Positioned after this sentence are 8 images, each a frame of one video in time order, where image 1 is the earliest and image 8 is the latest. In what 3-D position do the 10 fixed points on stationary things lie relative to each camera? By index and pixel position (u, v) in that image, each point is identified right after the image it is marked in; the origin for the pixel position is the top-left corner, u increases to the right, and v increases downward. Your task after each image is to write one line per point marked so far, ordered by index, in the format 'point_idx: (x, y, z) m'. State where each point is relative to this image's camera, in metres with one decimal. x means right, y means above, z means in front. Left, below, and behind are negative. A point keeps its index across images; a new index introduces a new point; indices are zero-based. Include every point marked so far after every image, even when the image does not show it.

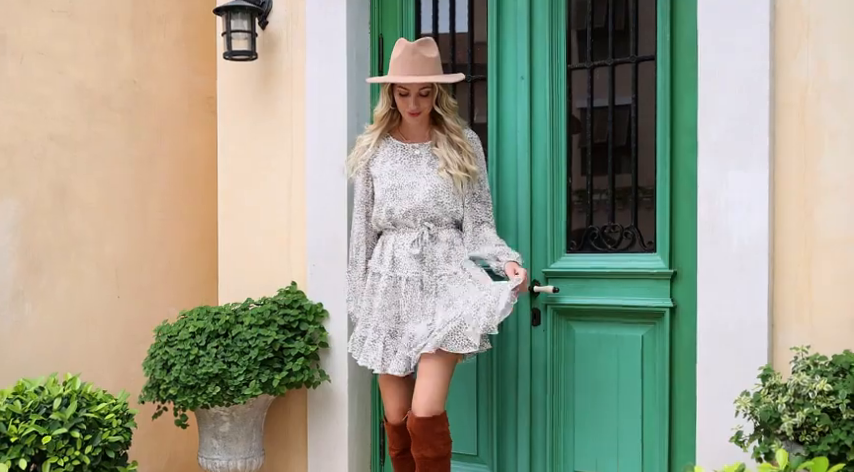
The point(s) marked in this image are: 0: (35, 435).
0: (-1.3, -0.7, +2.5) m
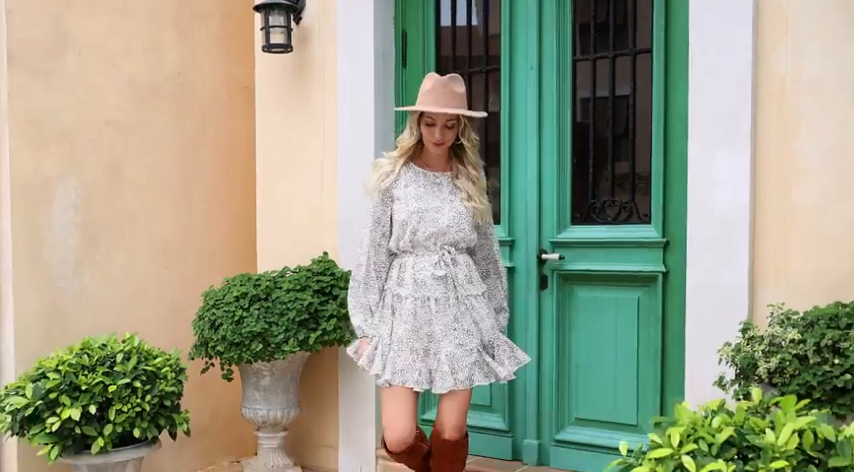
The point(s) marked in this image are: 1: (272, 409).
0: (-1.2, -0.6, +2.9) m
1: (-0.6, -0.7, +3.2) m
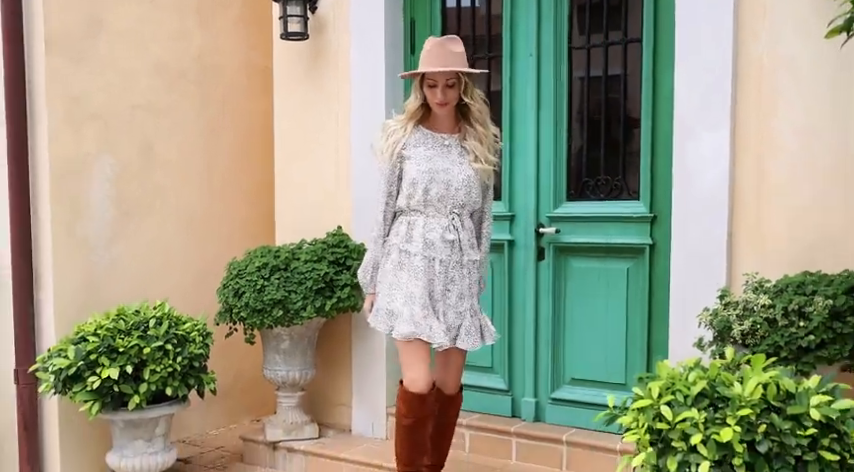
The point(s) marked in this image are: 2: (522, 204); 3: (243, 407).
0: (-1.2, -0.5, +3.1) m
1: (-0.6, -0.6, +3.4) m
2: (+0.4, +0.1, +3.3) m
3: (-1.0, -0.9, +4.1) m
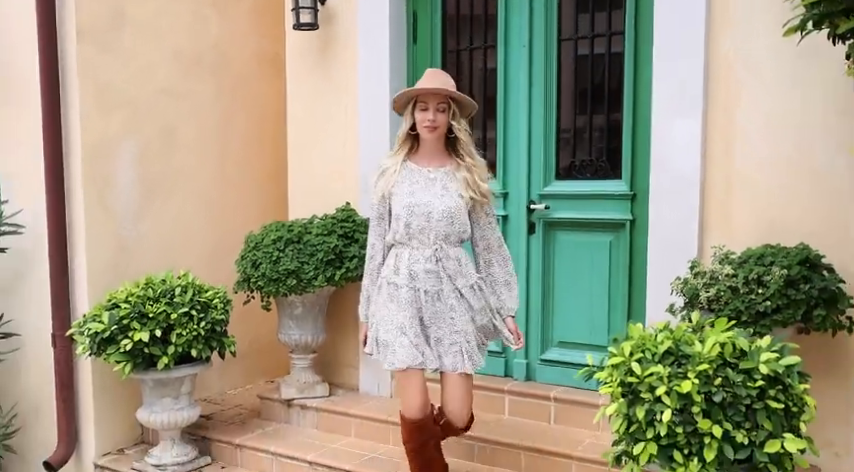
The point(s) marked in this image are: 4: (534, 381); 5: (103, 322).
0: (-1.2, -0.4, +3.5) m
1: (-0.6, -0.5, +3.8) m
2: (+0.4, +0.3, +3.6) m
3: (-1.0, -0.8, +4.5) m
4: (+0.5, -0.7, +3.6) m
5: (-1.5, -0.4, +3.5) m
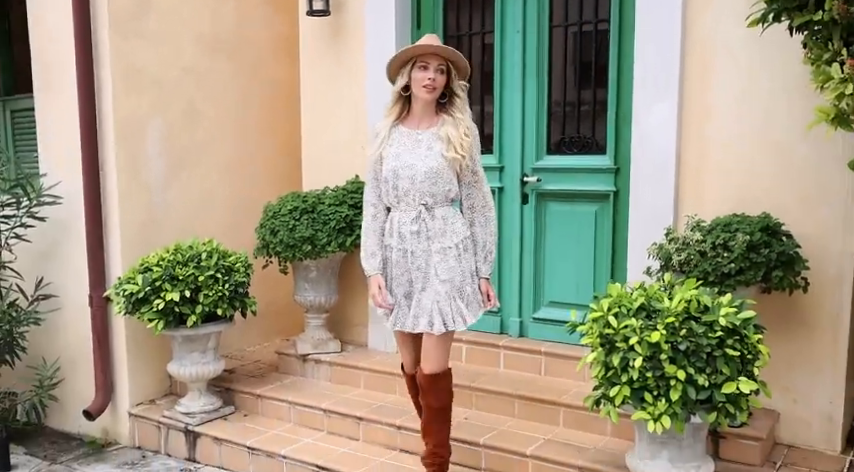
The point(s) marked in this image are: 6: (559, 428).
0: (-1.2, -0.2, +3.8) m
1: (-0.6, -0.3, +4.1) m
2: (+0.4, +0.4, +4.0) m
3: (-1.0, -0.6, +4.8) m
4: (+0.5, -0.5, +4.0) m
5: (-1.4, -0.2, +3.8) m
6: (+0.6, -0.9, +3.6) m
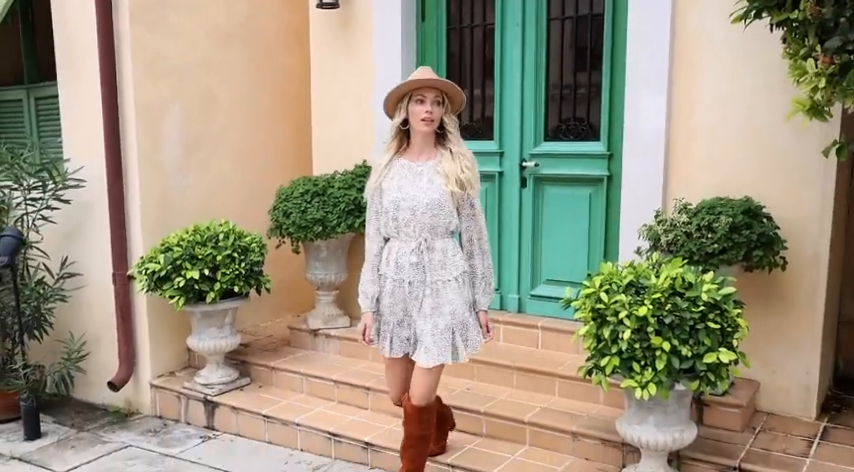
0: (-1.1, -0.1, +4.1) m
1: (-0.6, -0.2, +4.4) m
2: (+0.5, +0.5, +4.2) m
3: (-0.9, -0.5, +5.1) m
4: (+0.5, -0.4, +4.3) m
5: (-1.4, -0.1, +4.1) m
6: (+0.6, -0.8, +3.9) m
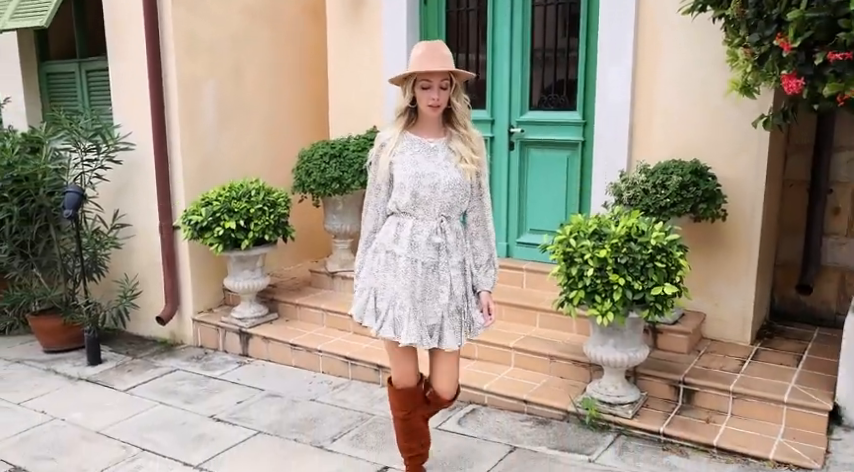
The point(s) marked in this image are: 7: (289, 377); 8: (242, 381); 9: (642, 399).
0: (-1.1, +0.2, +4.8) m
1: (-0.6, +0.1, +5.1) m
2: (+0.5, +0.8, +4.9) m
3: (-0.9, -0.1, +5.8) m
4: (+0.6, -0.1, +5.0) m
5: (-1.4, +0.1, +4.8) m
6: (+0.6, -0.5, +4.6) m
7: (-0.9, -0.9, +4.8) m
8: (-1.1, -0.9, +4.7) m
9: (+1.1, -0.9, +4.1) m
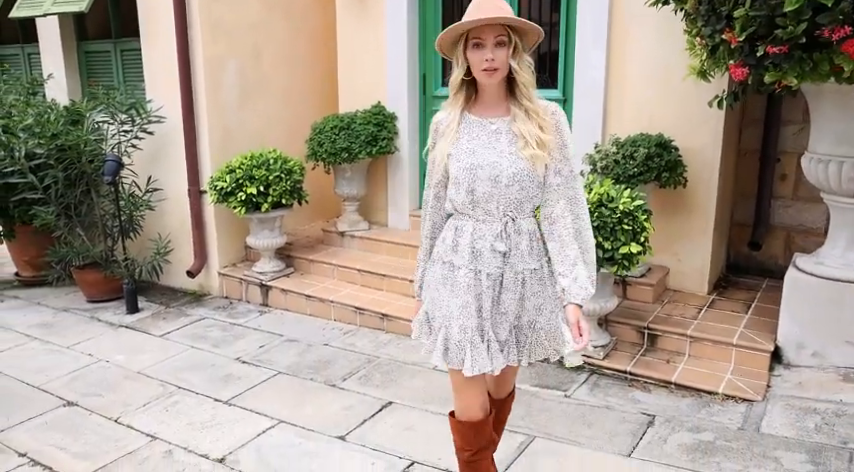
0: (-1.1, +0.4, +5.4) m
1: (-0.6, +0.3, +5.7) m
2: (+0.5, +1.0, +5.4) m
3: (-0.9, +0.2, +6.4) m
4: (+0.6, +0.1, +5.6) m
5: (-1.4, +0.4, +5.4) m
6: (+0.6, -0.3, +5.2) m
7: (-0.9, -0.6, +5.4) m
8: (-1.1, -0.6, +5.4) m
9: (+1.1, -0.6, +4.7) m
